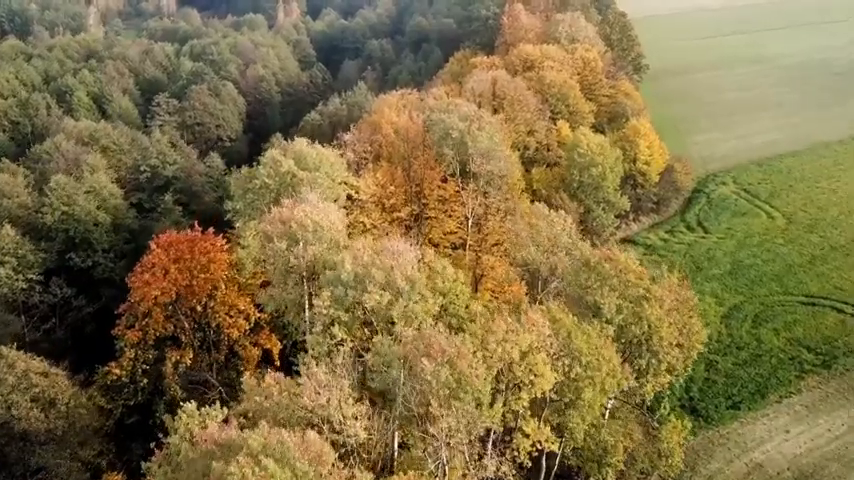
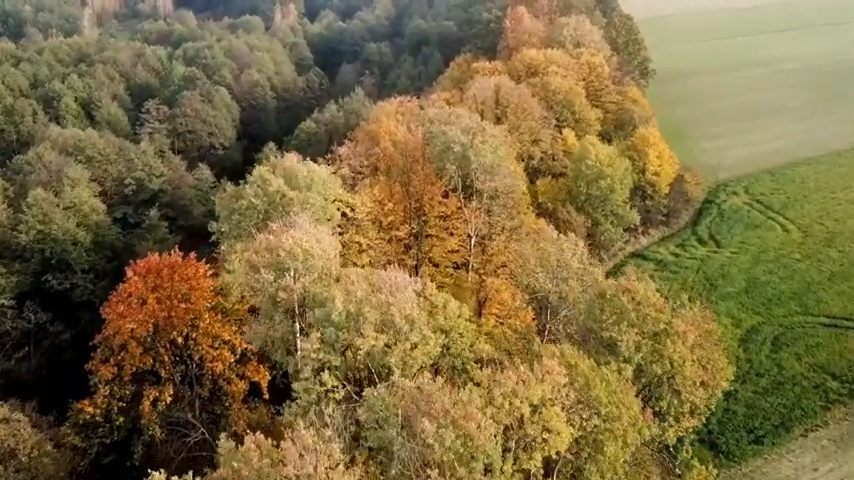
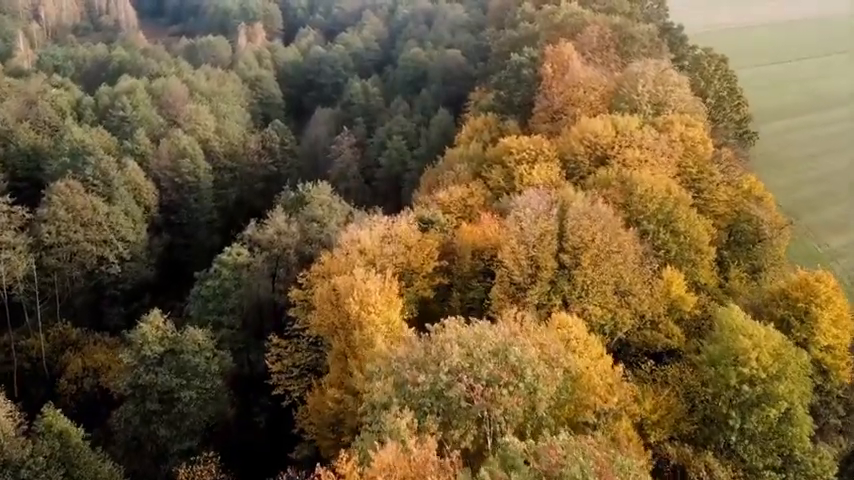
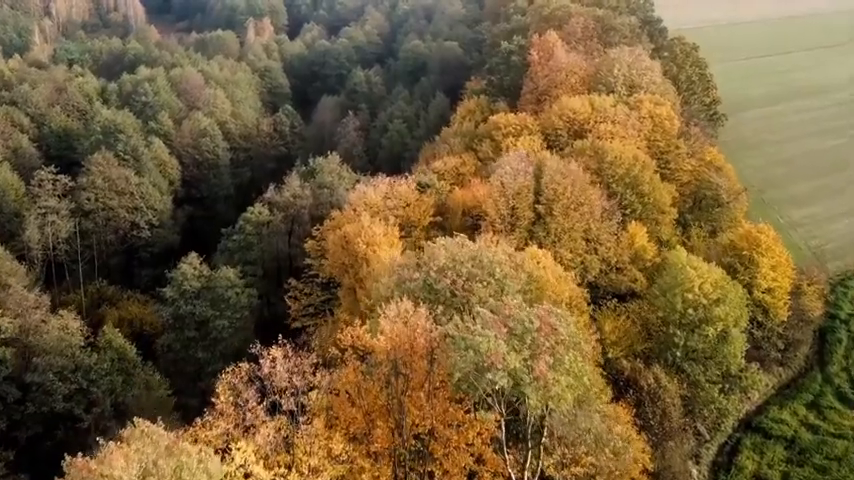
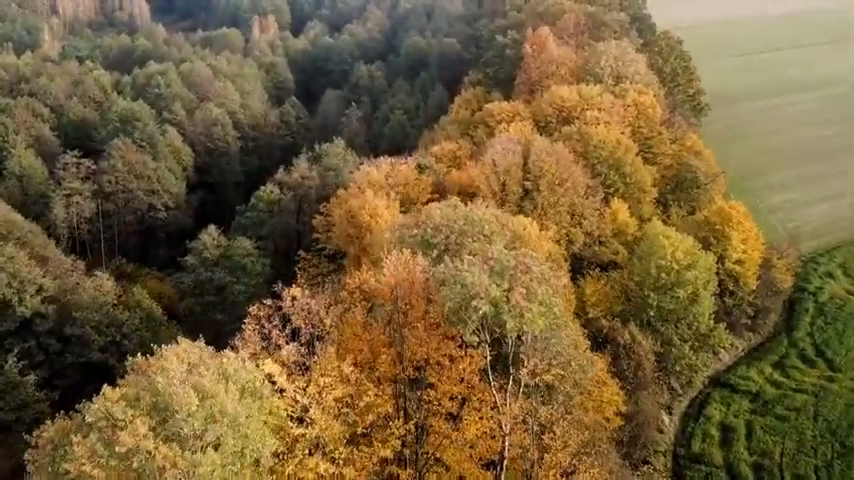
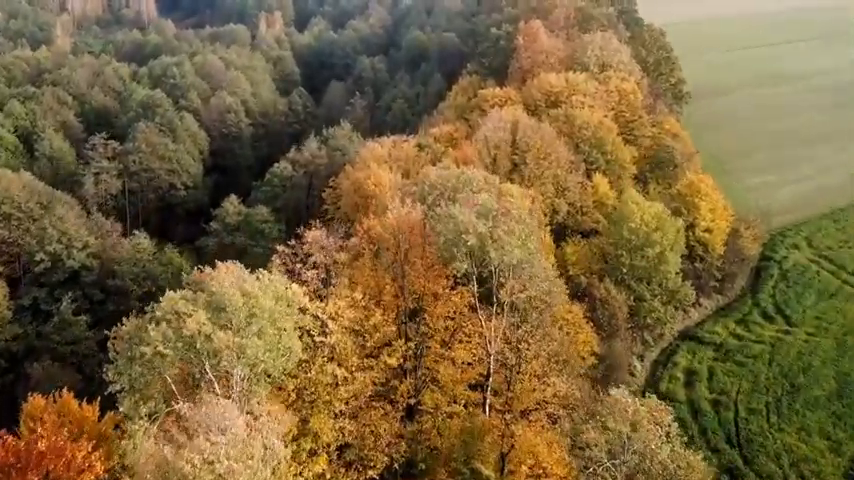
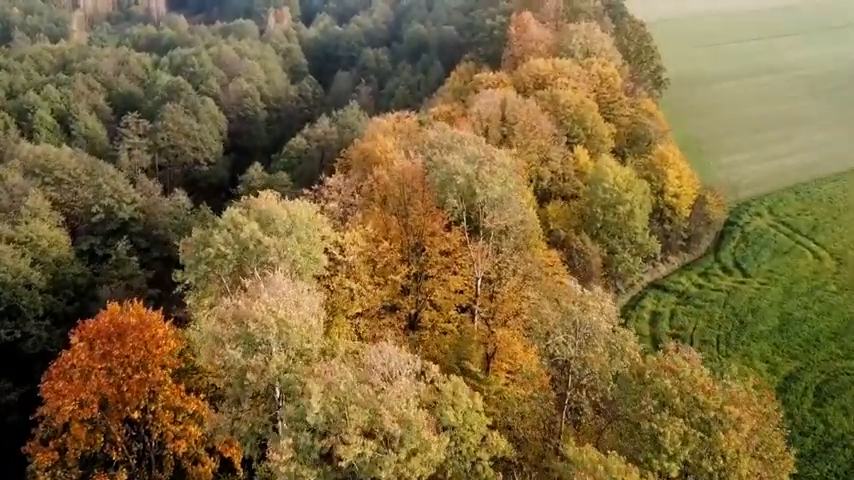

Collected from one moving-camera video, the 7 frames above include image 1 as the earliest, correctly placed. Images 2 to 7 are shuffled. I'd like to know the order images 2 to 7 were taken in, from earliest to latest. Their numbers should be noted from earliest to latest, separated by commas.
2, 7, 6, 5, 4, 3
